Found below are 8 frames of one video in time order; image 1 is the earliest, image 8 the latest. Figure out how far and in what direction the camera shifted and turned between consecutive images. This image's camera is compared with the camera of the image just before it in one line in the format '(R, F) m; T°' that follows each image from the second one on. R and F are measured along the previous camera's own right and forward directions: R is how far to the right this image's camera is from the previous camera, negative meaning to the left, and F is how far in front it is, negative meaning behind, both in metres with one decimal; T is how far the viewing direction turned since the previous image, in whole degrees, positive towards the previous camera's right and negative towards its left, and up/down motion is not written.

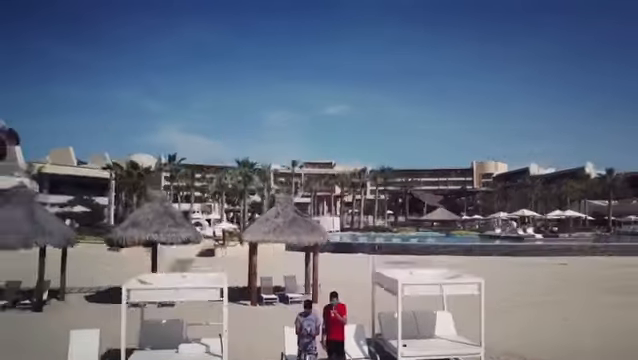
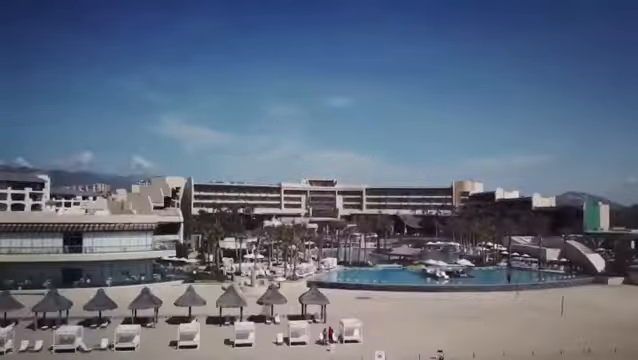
(-0.2, -11.6) m; 0°
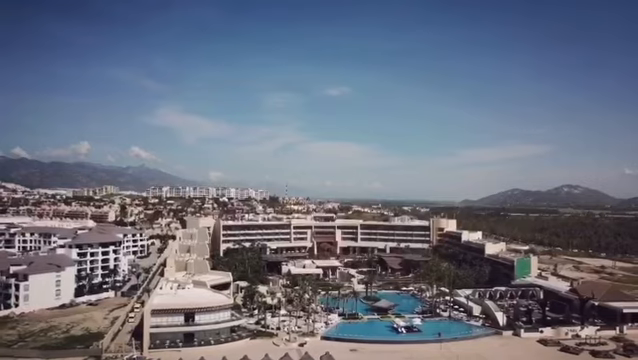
(-0.9, -17.2) m; 0°
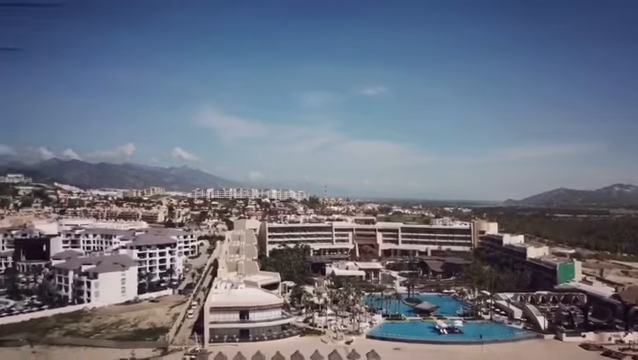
(-0.4, -2.9) m; -4°
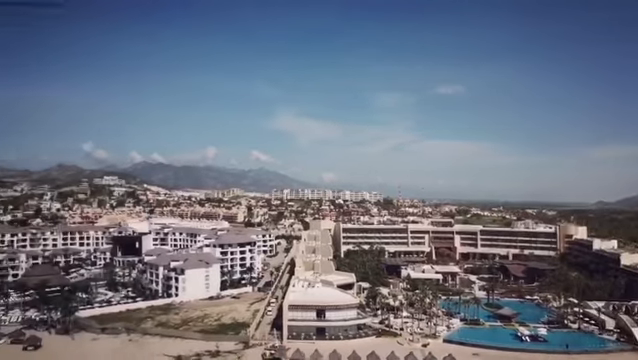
(0.0, -0.9) m; -8°
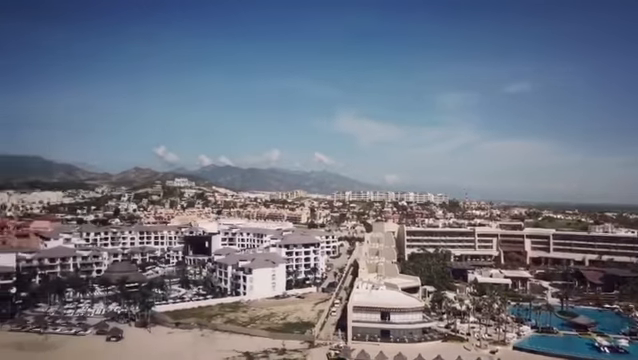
(-0.2, -0.3) m; -6°
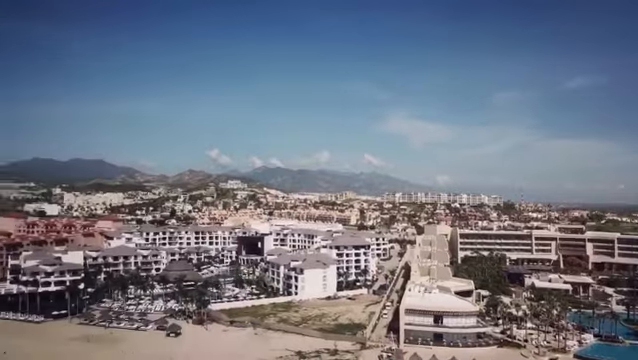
(-0.1, -0.1) m; -5°
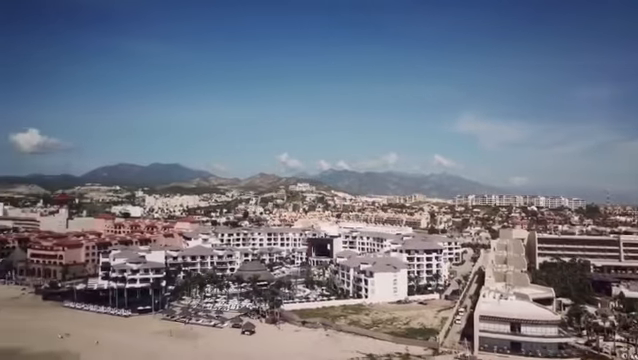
(-0.2, +0.1) m; -7°
